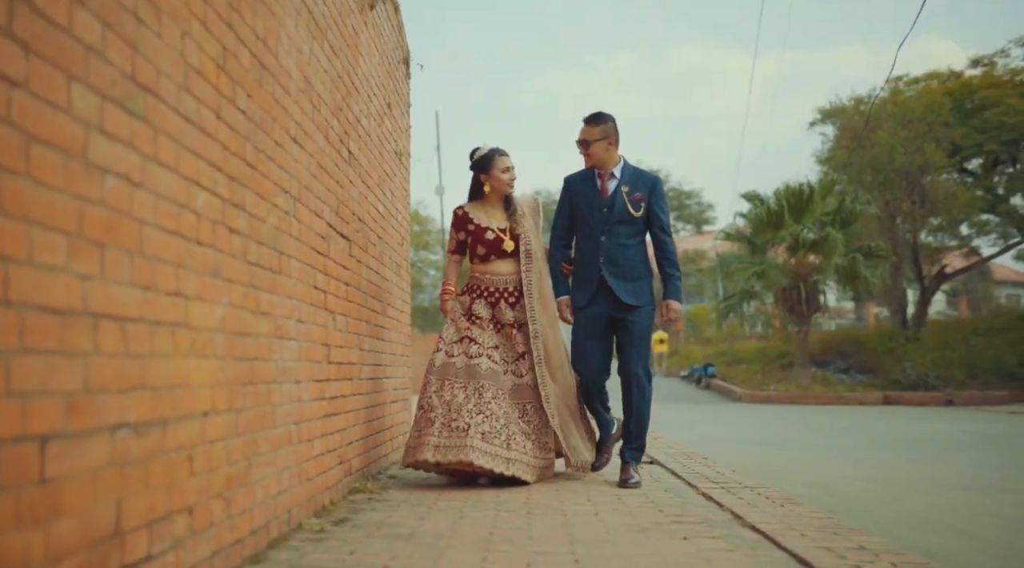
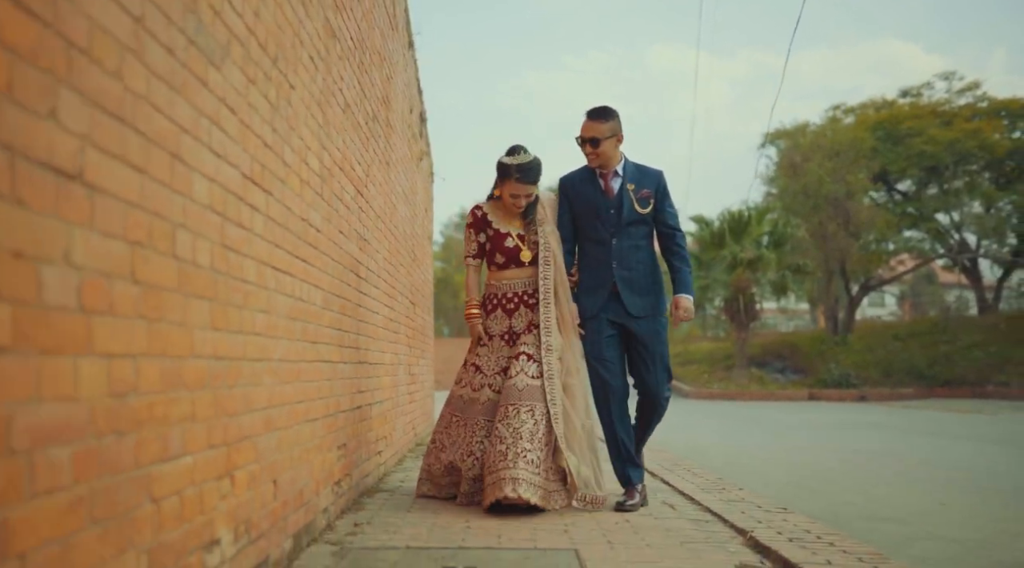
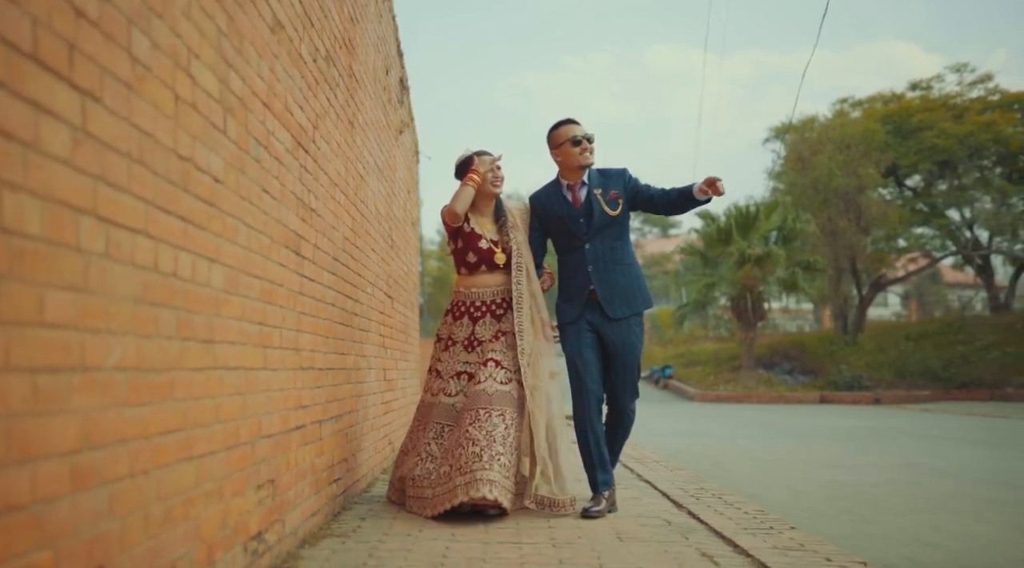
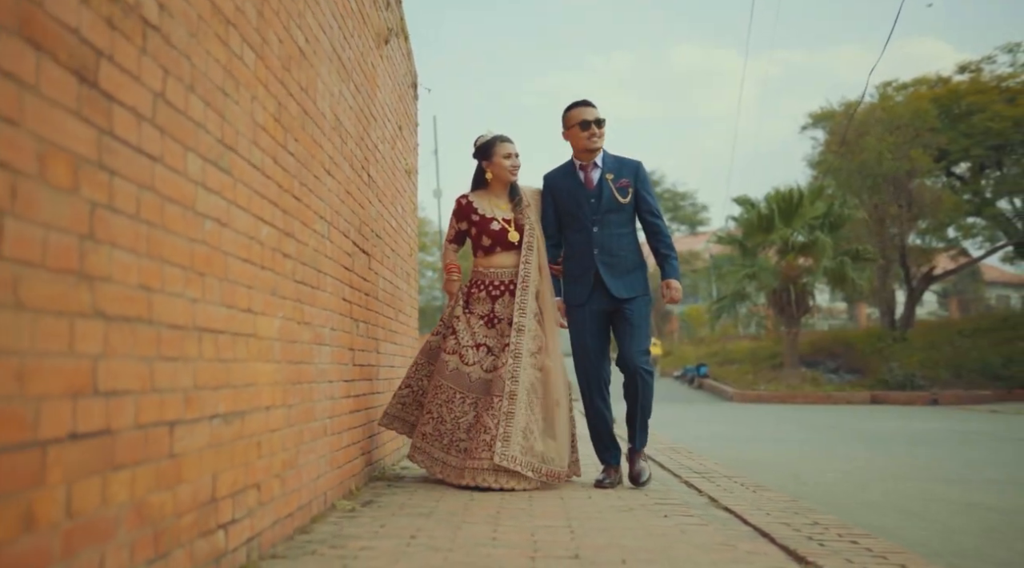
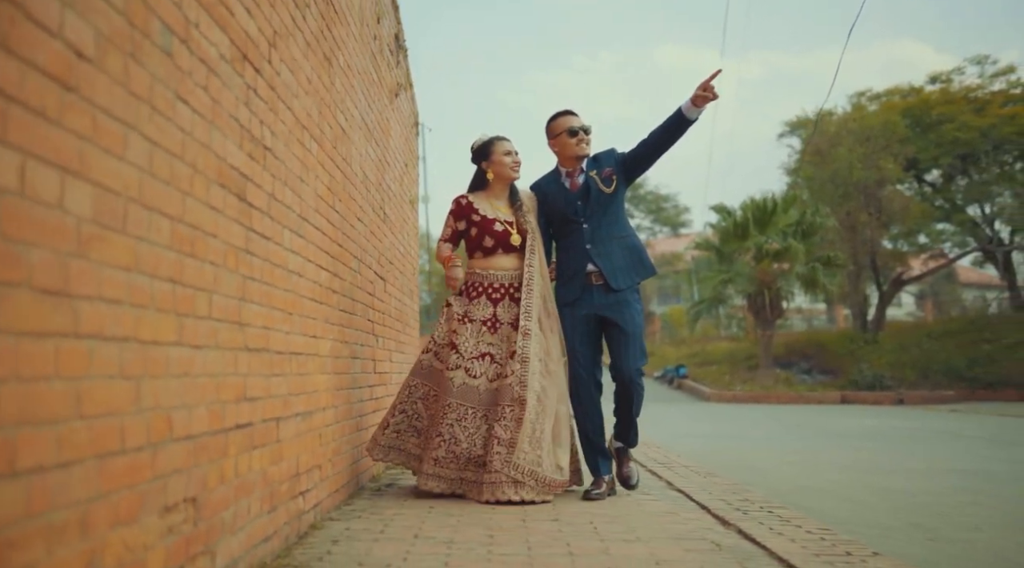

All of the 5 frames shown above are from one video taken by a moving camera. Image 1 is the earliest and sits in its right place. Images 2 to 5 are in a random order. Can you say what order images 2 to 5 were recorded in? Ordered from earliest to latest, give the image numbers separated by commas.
4, 5, 3, 2
